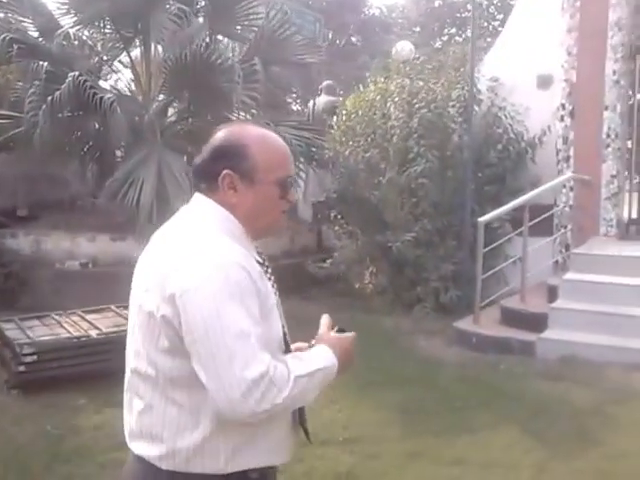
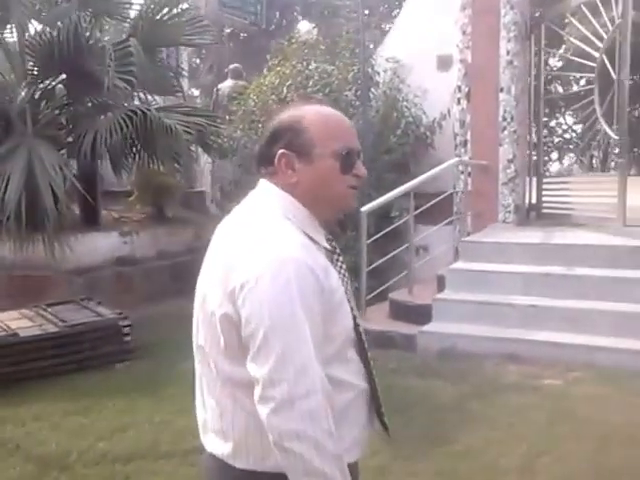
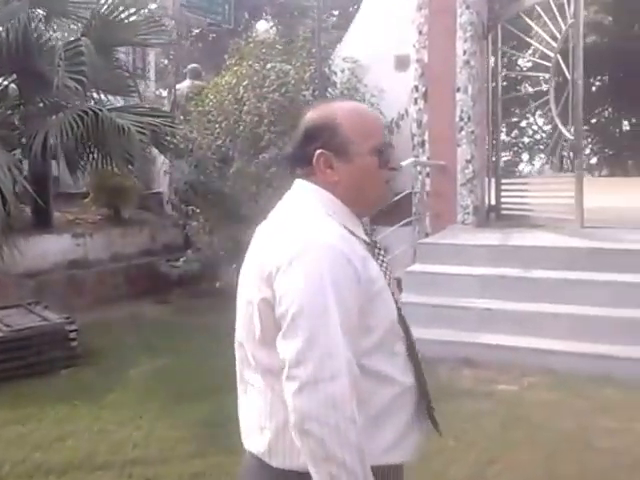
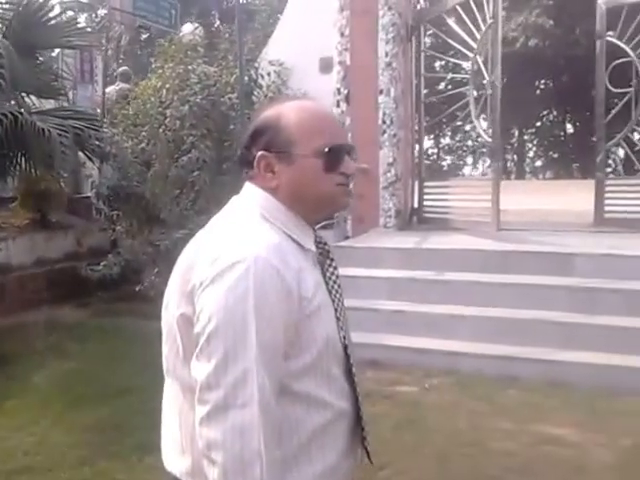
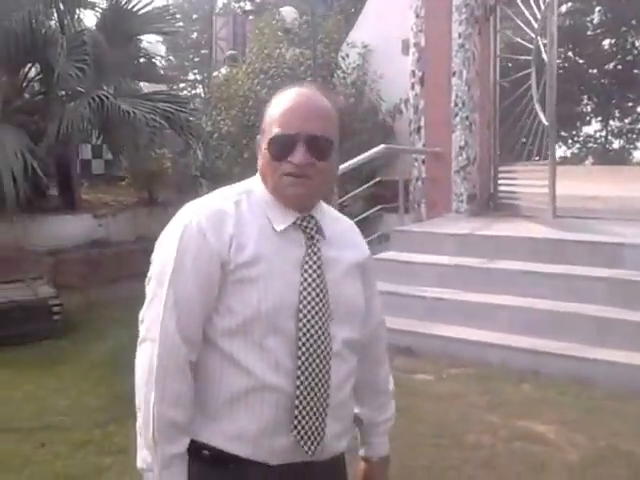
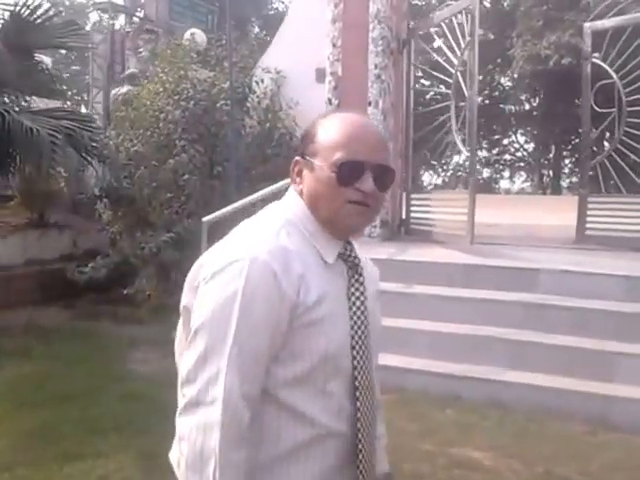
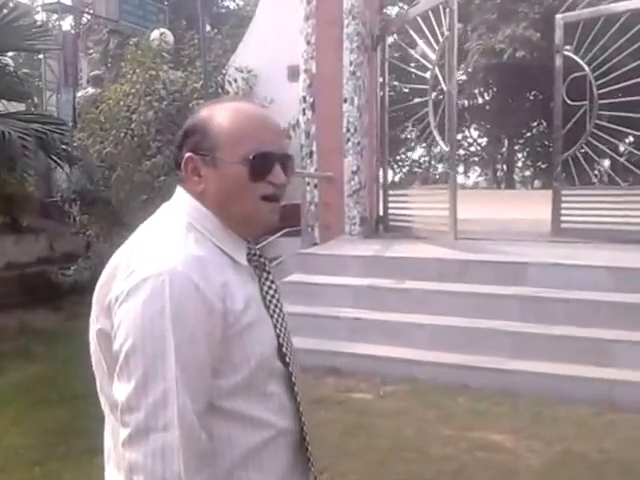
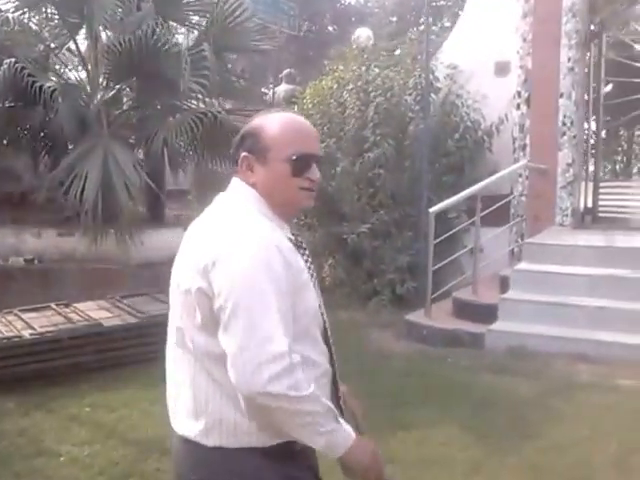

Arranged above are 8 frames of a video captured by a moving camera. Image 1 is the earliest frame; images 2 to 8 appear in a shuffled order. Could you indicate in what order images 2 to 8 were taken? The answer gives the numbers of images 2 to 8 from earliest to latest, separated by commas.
8, 2, 3, 4, 7, 6, 5
